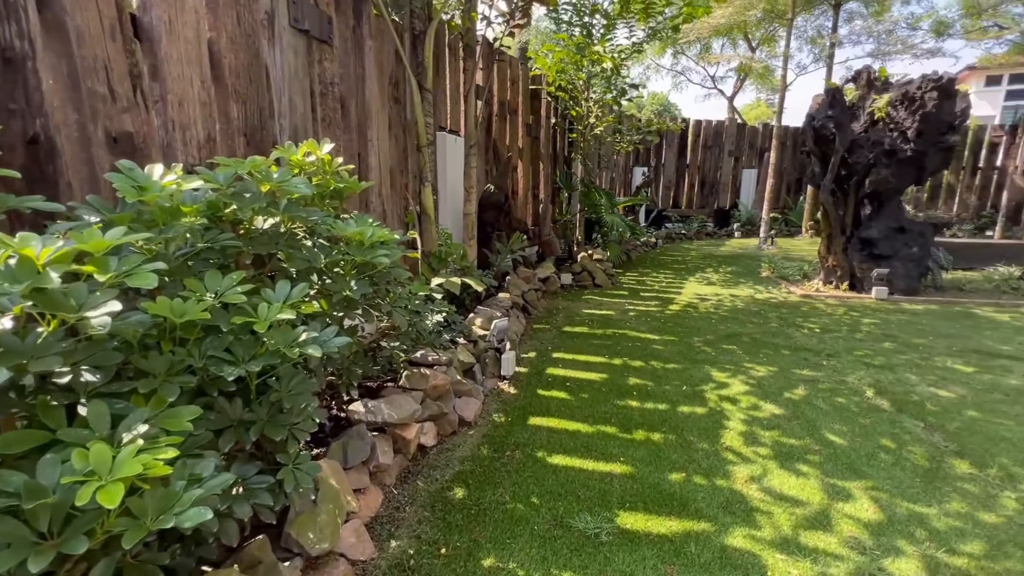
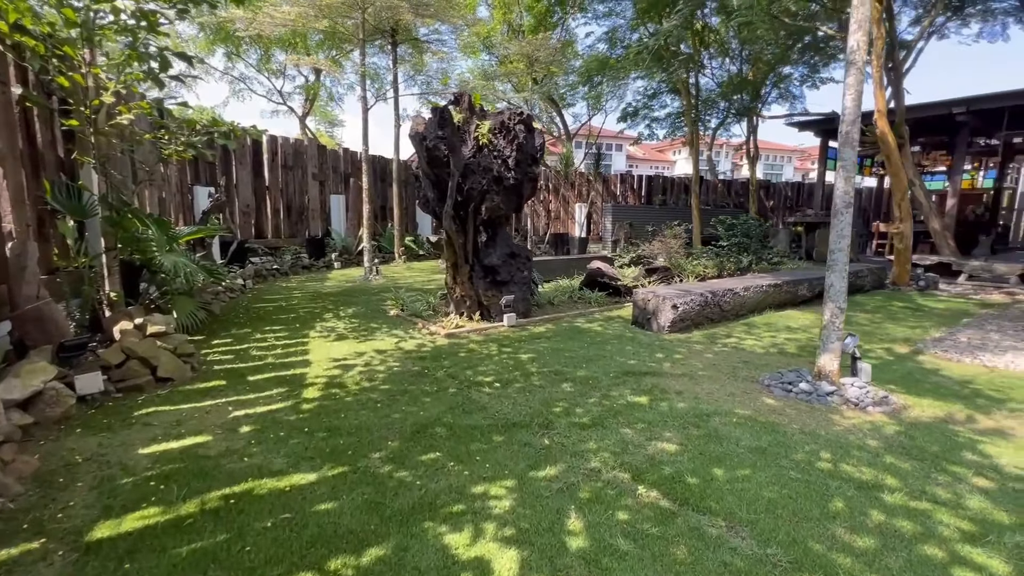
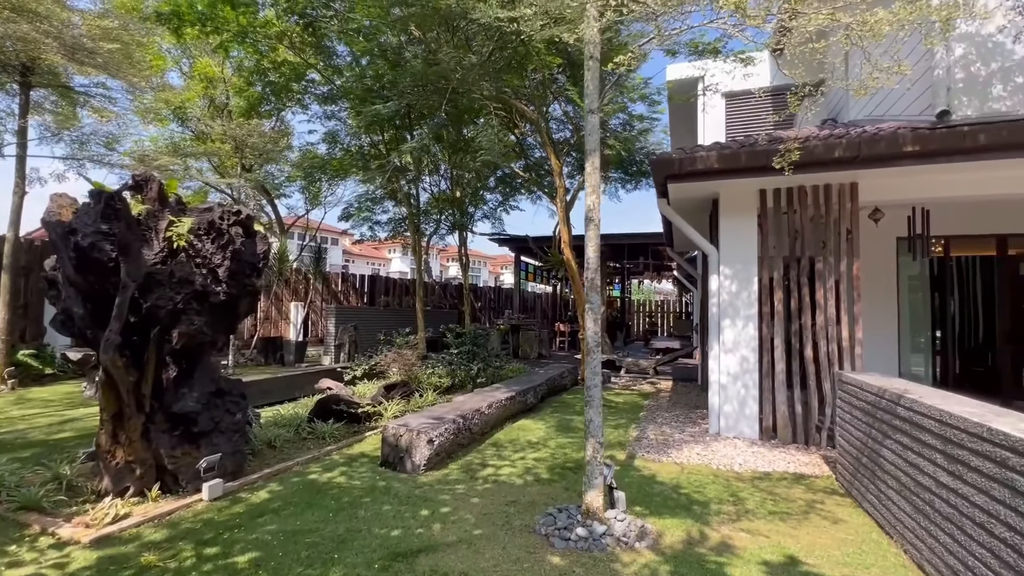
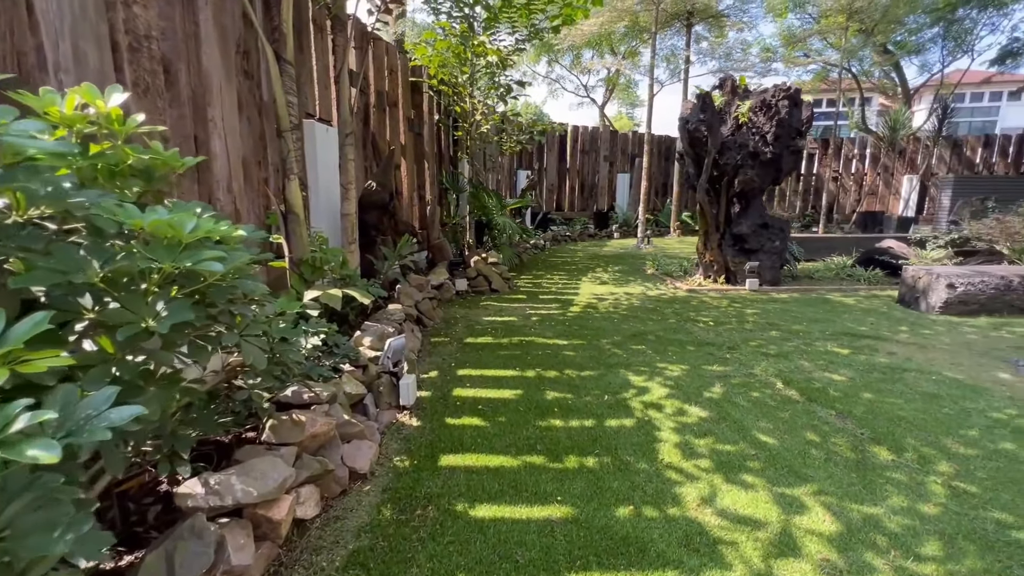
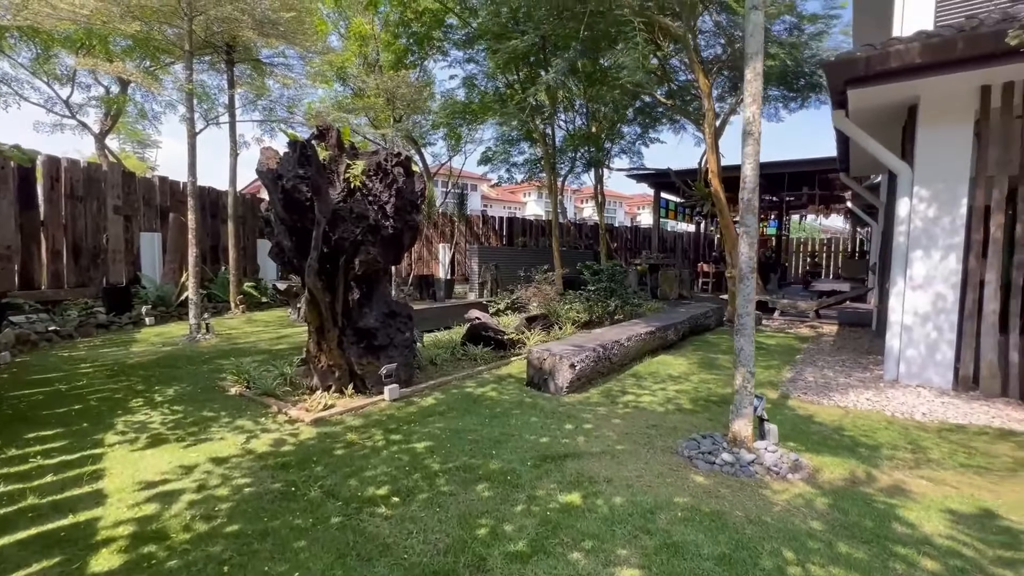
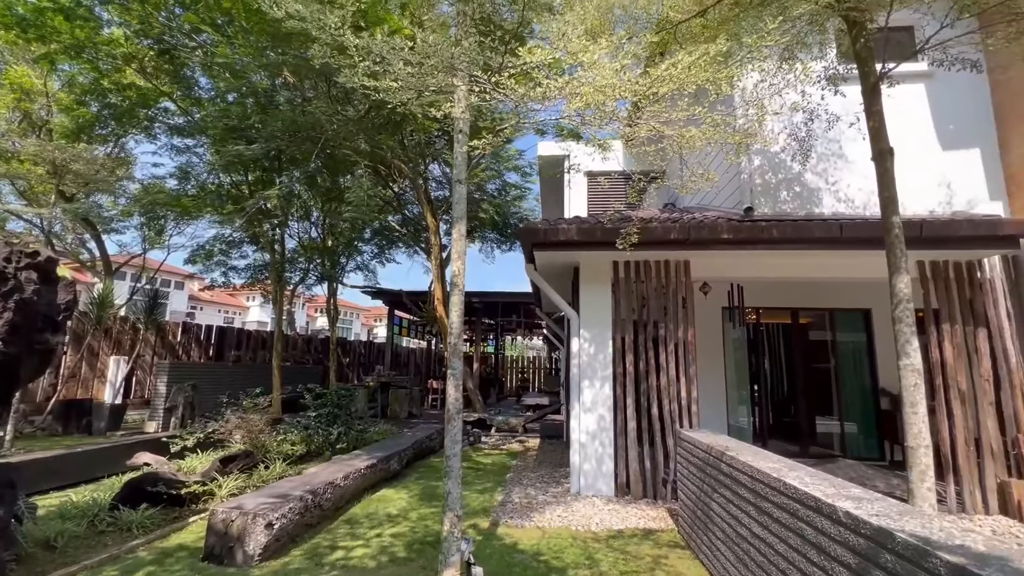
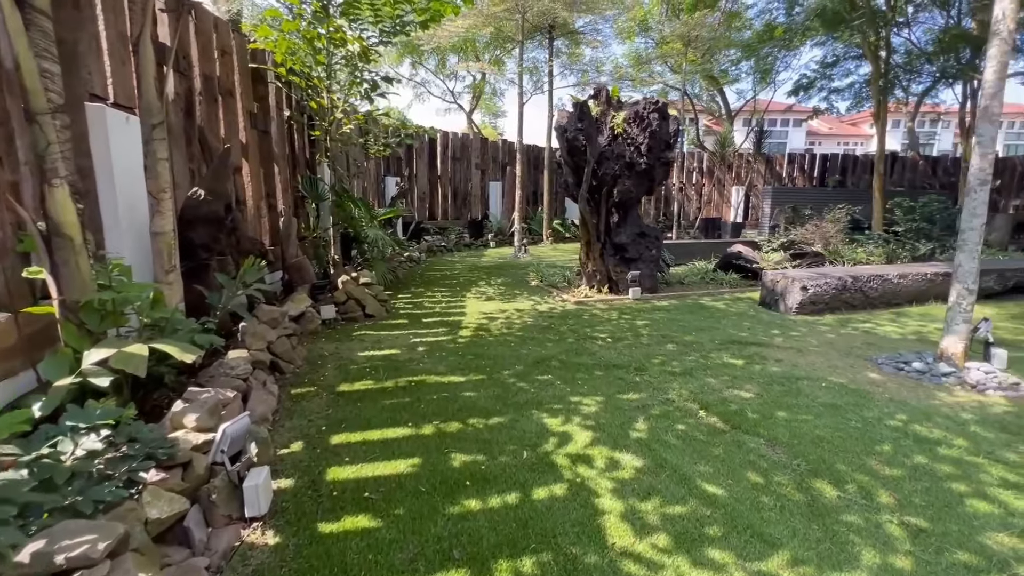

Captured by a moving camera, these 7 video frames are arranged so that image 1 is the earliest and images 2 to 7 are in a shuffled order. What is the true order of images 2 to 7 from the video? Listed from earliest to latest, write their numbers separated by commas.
4, 7, 2, 5, 3, 6
